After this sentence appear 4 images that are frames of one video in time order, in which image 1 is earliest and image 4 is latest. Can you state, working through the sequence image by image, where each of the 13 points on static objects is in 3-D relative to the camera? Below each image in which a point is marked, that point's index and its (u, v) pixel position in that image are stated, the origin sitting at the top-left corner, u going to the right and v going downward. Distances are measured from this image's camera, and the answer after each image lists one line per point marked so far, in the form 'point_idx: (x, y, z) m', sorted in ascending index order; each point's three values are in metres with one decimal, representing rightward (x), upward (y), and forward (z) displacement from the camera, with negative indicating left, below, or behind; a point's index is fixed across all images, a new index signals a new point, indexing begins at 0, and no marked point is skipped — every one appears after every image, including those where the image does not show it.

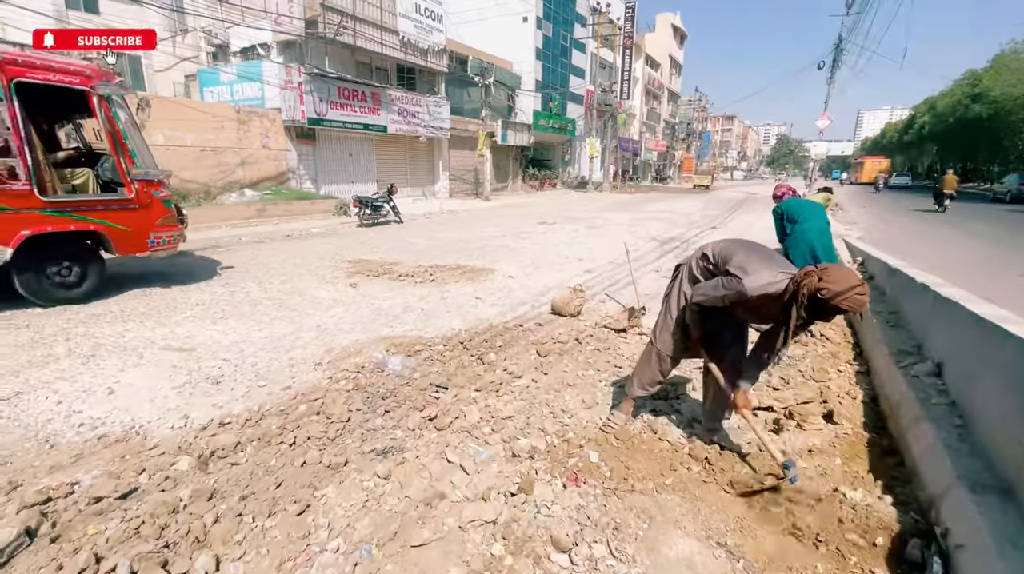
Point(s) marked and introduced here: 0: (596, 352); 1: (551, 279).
0: (+0.8, -0.7, +4.8) m
1: (+0.6, +0.1, +8.0) m
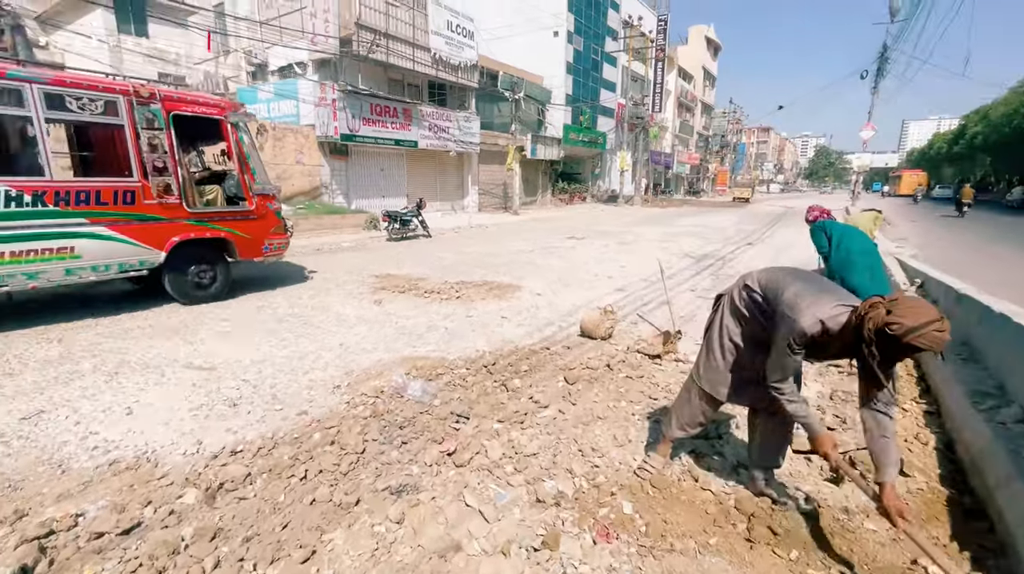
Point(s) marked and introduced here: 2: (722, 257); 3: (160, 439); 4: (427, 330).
0: (+1.1, -0.9, +4.5) m
1: (+1.1, -0.2, +7.7) m
2: (+5.0, +0.7, +11.5) m
3: (-2.6, -1.1, +3.6) m
4: (-1.1, -0.5, +6.1) m
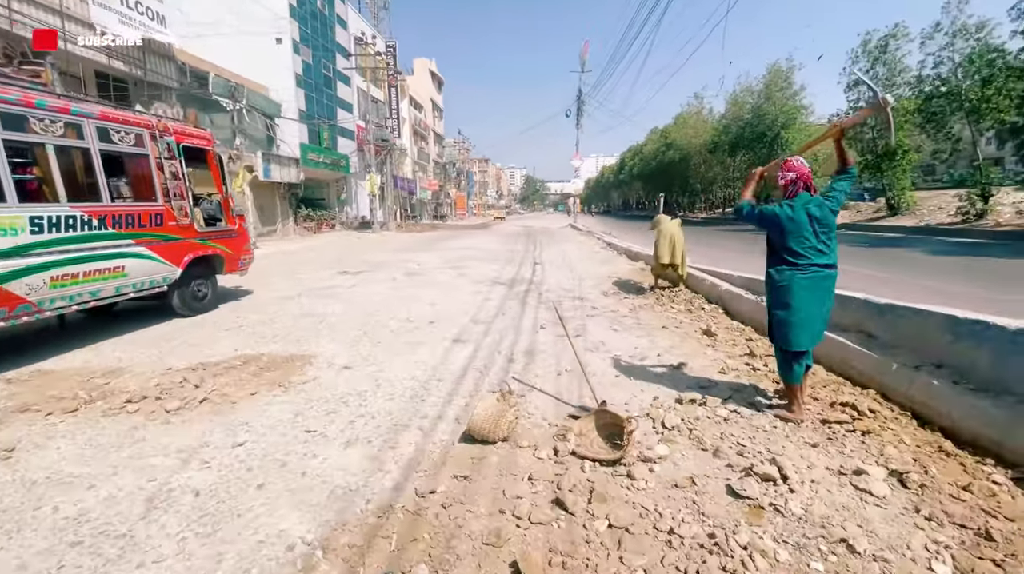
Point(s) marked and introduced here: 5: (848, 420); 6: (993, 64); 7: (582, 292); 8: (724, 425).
0: (+0.6, -1.3, +2.4) m
1: (-1.0, -0.9, +5.2) m
2: (+0.4, +0.1, +10.5) m
3: (-2.1, -1.8, -0.2) m
4: (-2.1, -1.3, +2.8) m
5: (+2.3, -0.9, +3.3) m
6: (+17.7, +8.2, +17.6) m
7: (+1.3, -0.1, +9.0) m
8: (+1.6, -1.0, +3.5) m
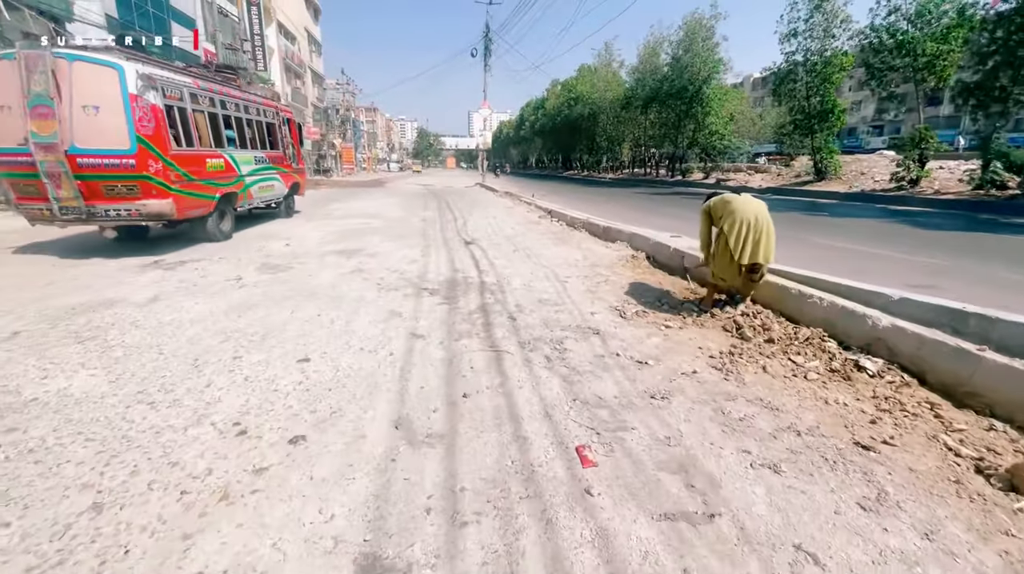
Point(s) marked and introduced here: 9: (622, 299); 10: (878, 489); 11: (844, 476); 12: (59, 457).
0: (+1.5, -2.0, -1.3) m
1: (-0.7, -1.4, +1.1) m
2: (-0.5, +0.1, +6.4) m
3: (-0.6, -2.9, -4.3) m
4: (-1.2, -2.1, -1.5) m
5: (+3.0, -1.5, 0.0) m
6: (+14.9, +9.2, +16.3) m
7: (+0.8, -0.3, +5.2) m
8: (+2.2, -1.6, 0.0) m
9: (+1.3, -0.2, +5.7) m
10: (+1.8, -1.0, +2.4) m
11: (+1.7, -1.0, +2.5) m
12: (-2.6, -1.0, +2.8) m
